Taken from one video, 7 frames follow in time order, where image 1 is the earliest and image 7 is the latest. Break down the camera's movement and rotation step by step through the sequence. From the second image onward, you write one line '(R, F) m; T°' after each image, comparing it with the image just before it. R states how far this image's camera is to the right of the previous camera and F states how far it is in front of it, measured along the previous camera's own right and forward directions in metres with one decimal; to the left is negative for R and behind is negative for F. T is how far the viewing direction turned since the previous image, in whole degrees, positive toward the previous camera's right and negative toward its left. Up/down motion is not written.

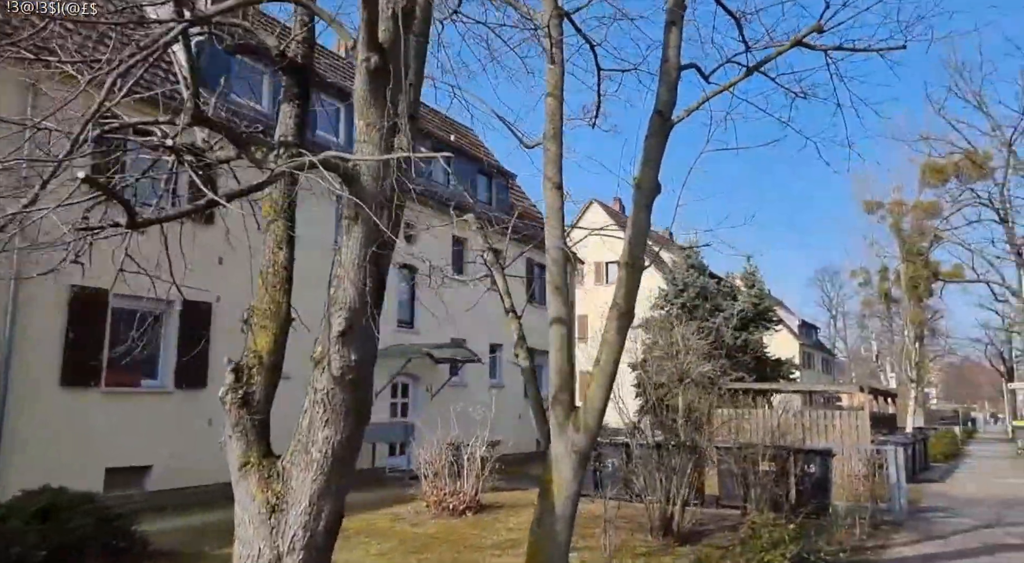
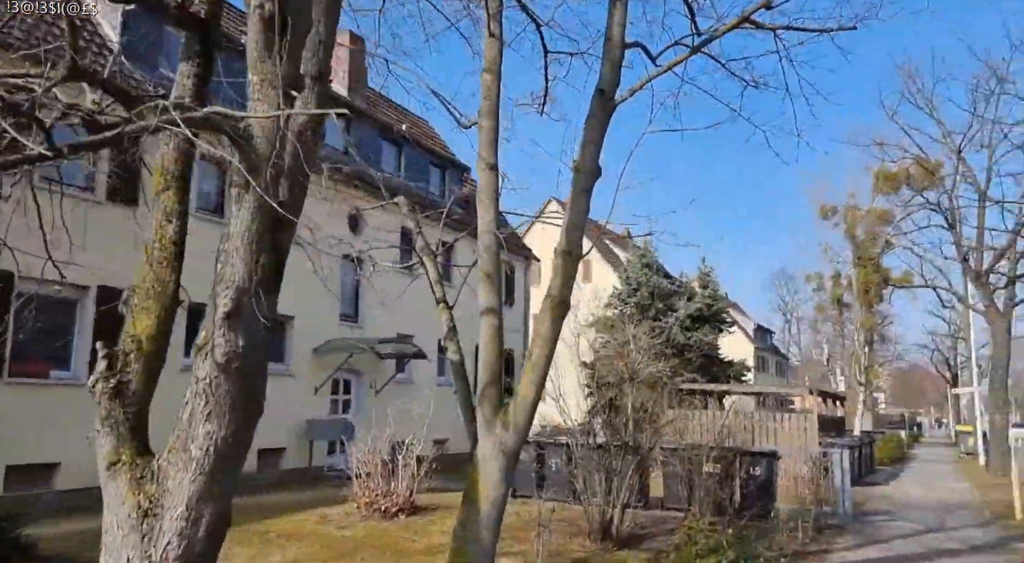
(+0.3, +0.4) m; +3°
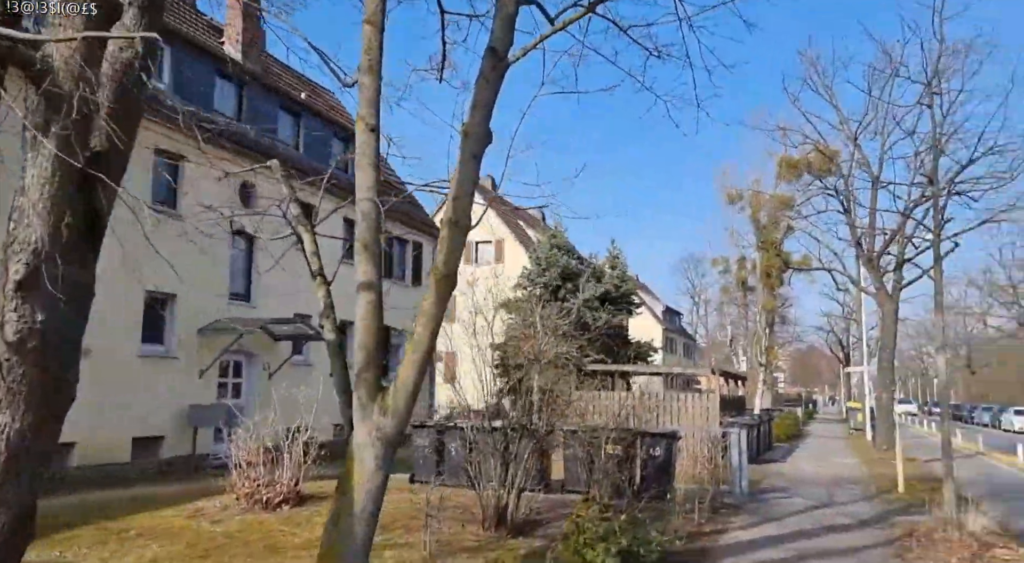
(+0.3, +0.5) m; +6°
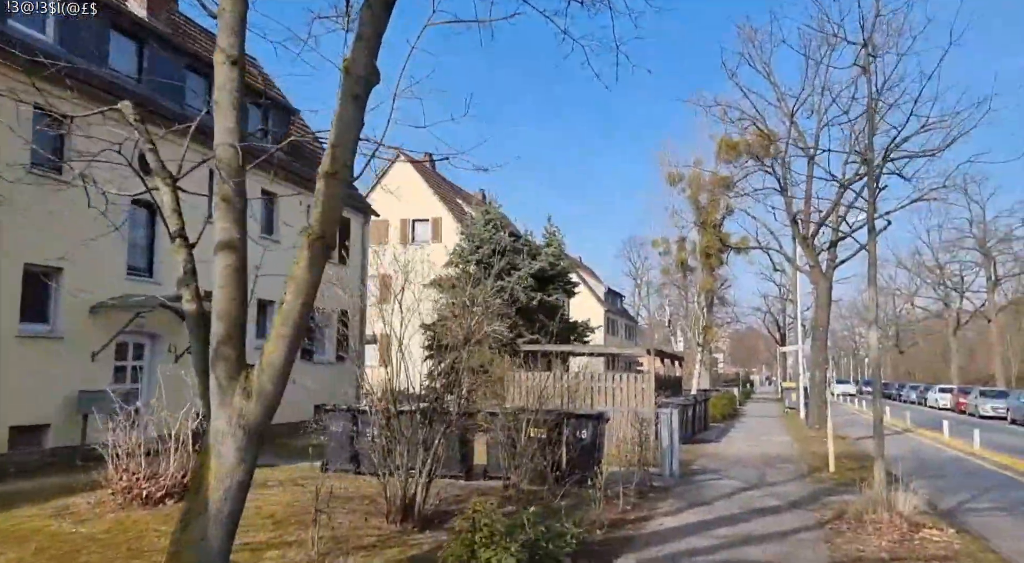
(+0.4, +0.7) m; +4°
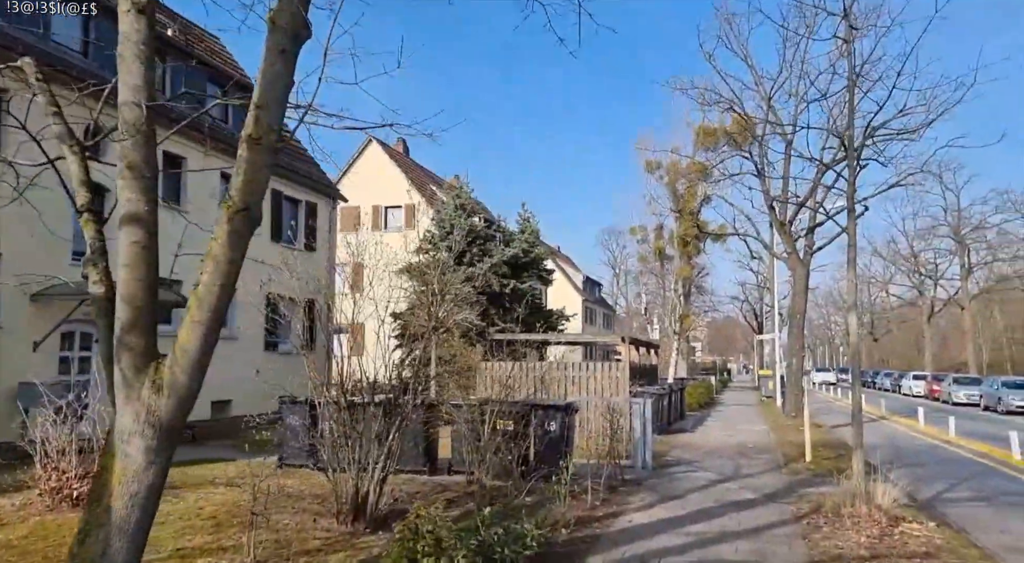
(+0.2, +0.5) m; +2°
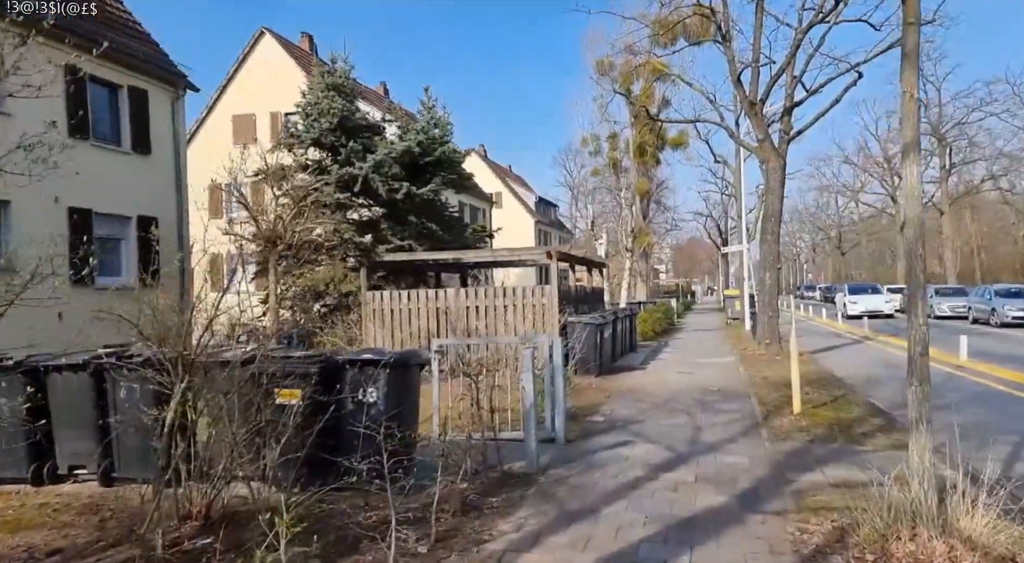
(+1.4, +4.5) m; +2°
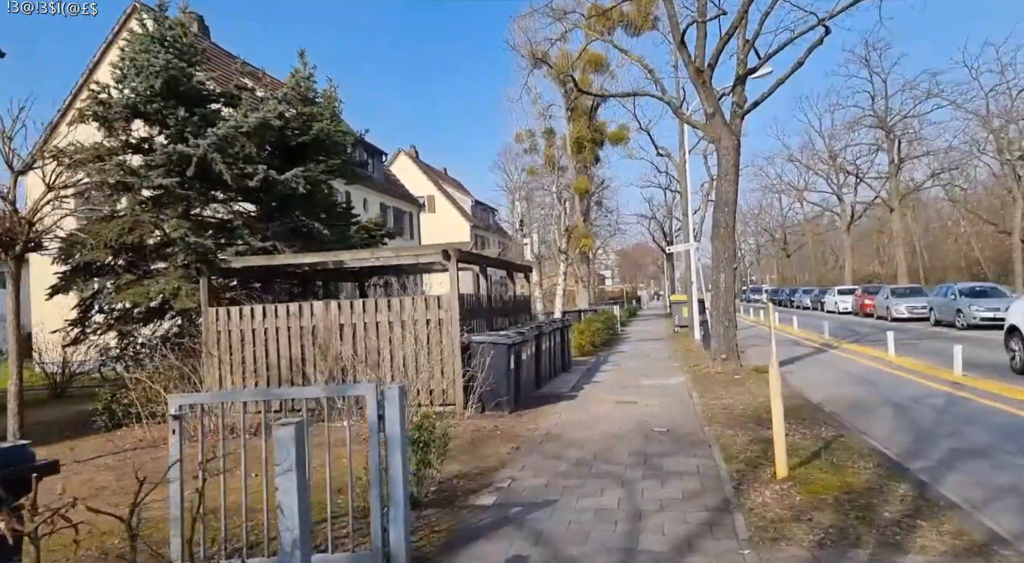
(+0.9, +3.3) m; +4°
